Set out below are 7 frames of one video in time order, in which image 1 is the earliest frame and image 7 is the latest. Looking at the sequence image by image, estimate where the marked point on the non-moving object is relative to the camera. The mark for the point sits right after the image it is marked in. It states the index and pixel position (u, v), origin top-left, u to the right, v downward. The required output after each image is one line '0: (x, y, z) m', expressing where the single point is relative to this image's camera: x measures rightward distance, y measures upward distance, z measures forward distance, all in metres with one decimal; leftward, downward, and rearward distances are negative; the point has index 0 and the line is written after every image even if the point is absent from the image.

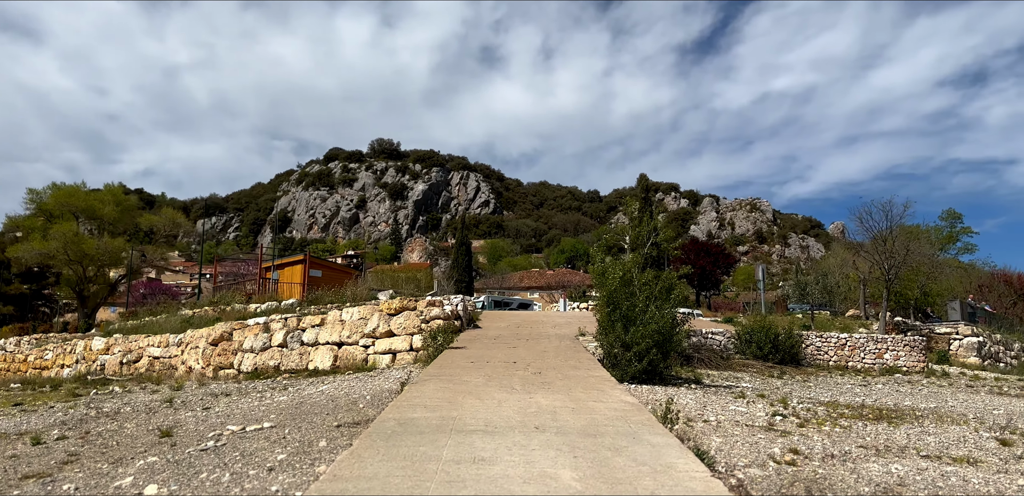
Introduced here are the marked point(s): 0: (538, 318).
0: (+0.7, -1.6, +18.8) m
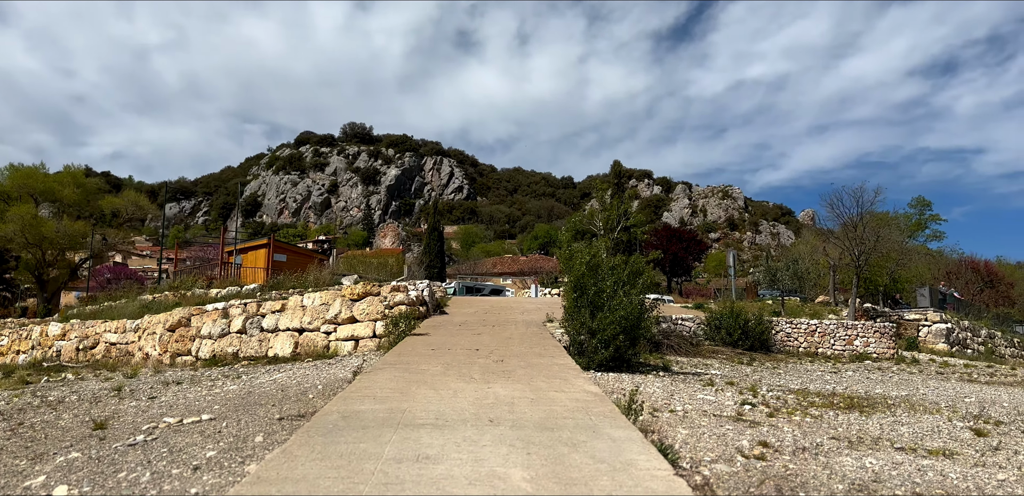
0: (-0.1, -1.3, +18.5) m
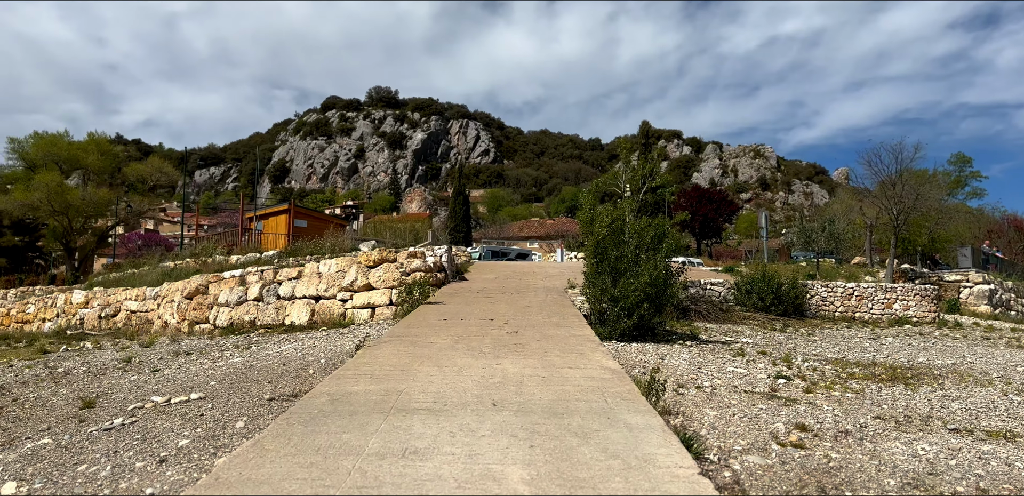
0: (+0.5, -0.5, +18.0) m
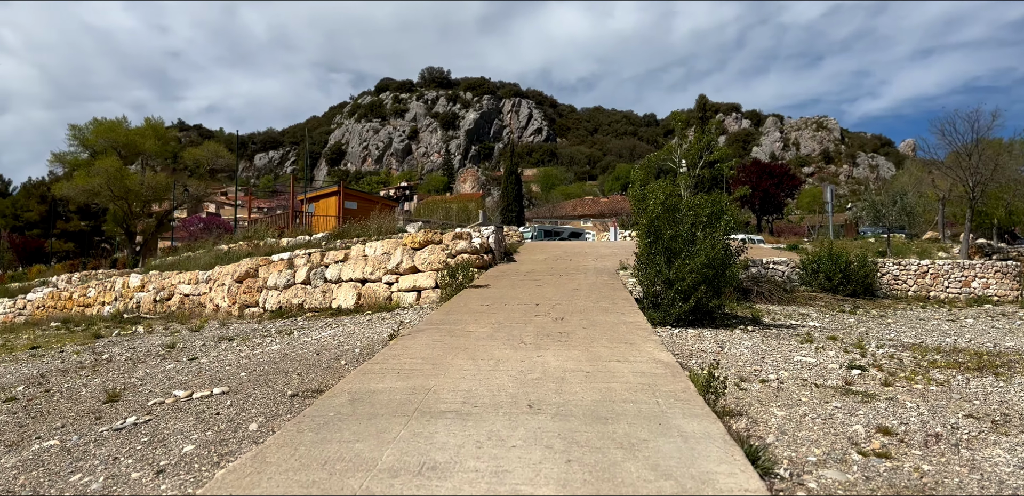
0: (+1.6, 0.0, +17.4) m
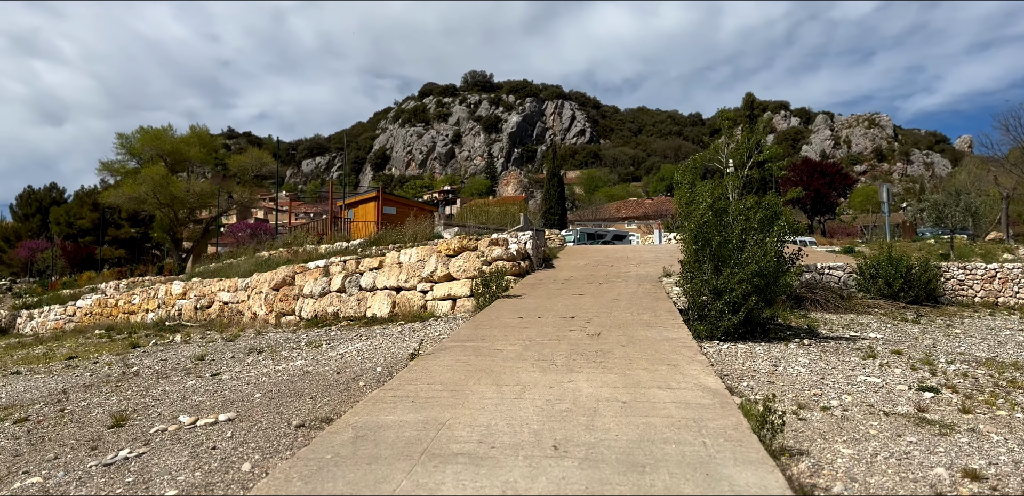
0: (+2.4, -0.1, +16.8) m
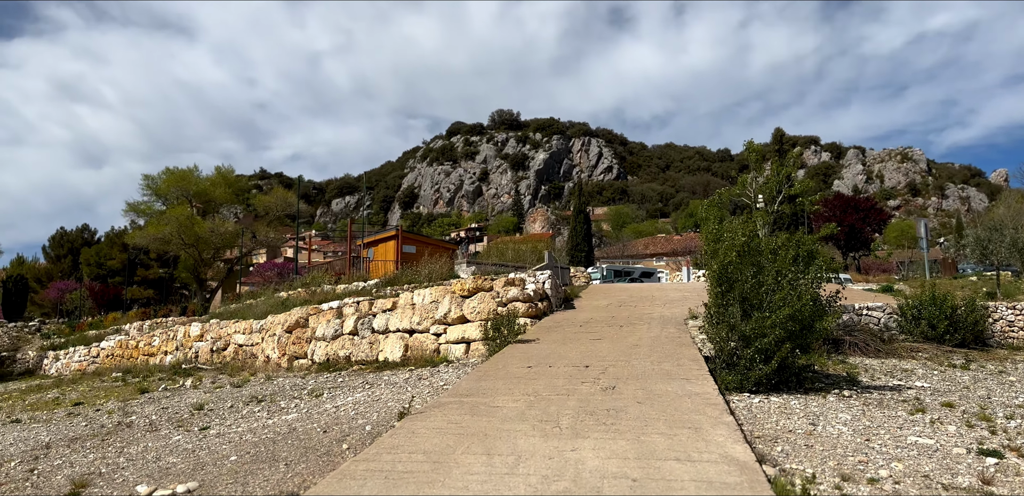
0: (+2.8, -0.9, +16.1) m
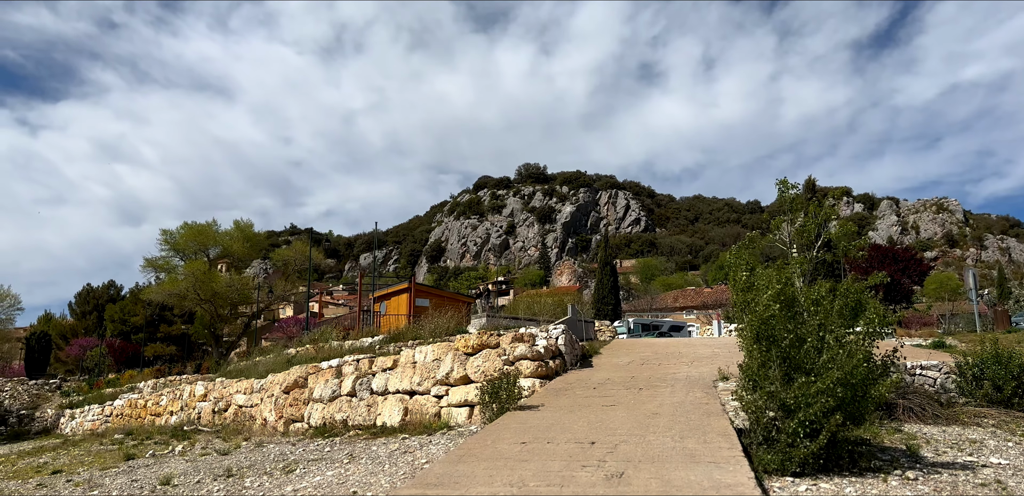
0: (+3.1, -1.9, +14.9) m
